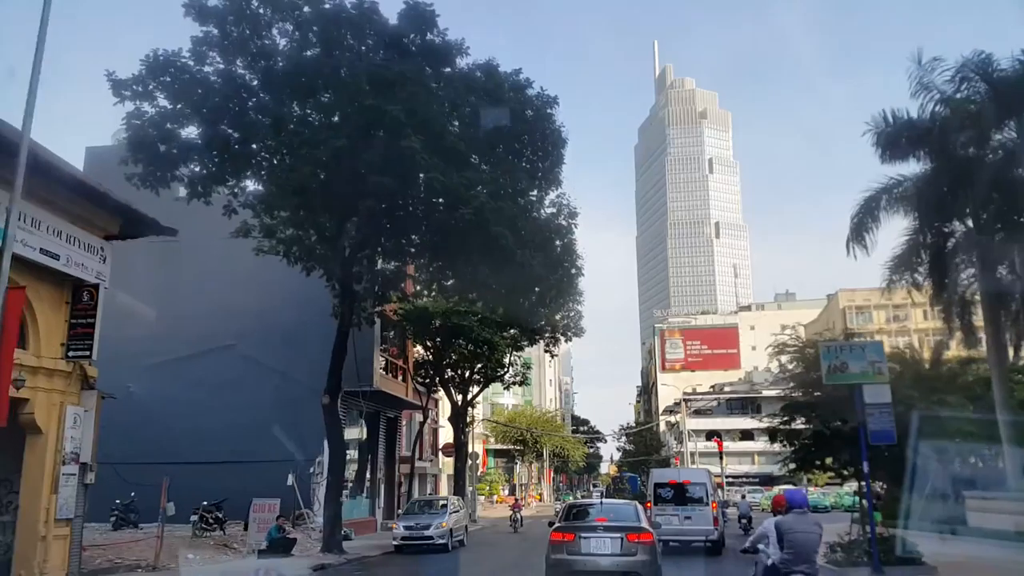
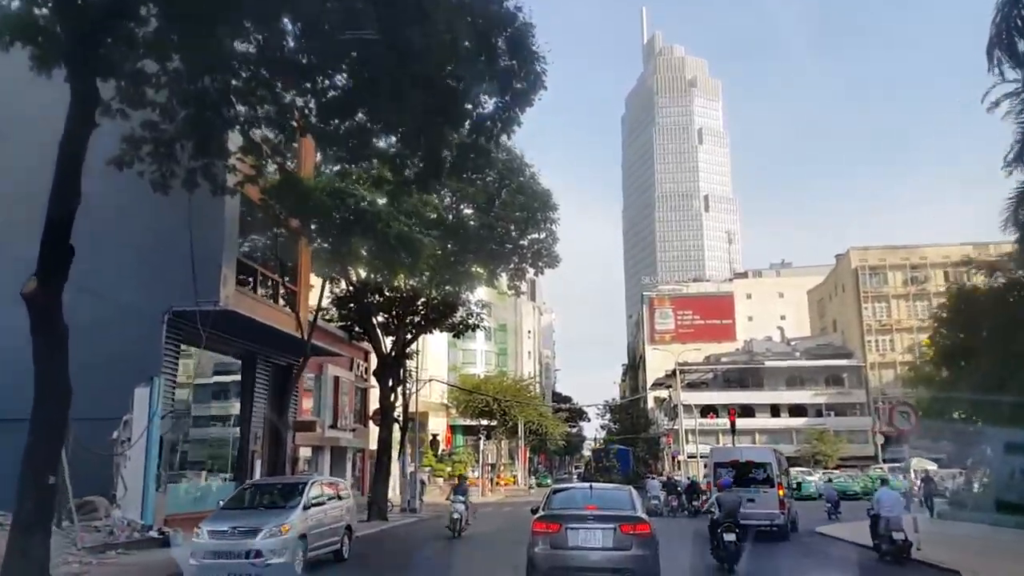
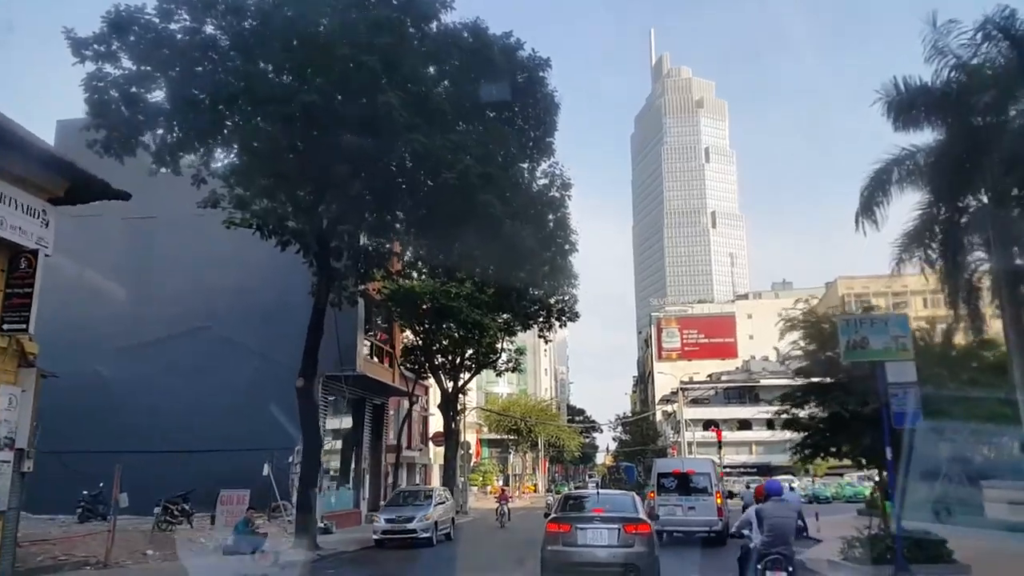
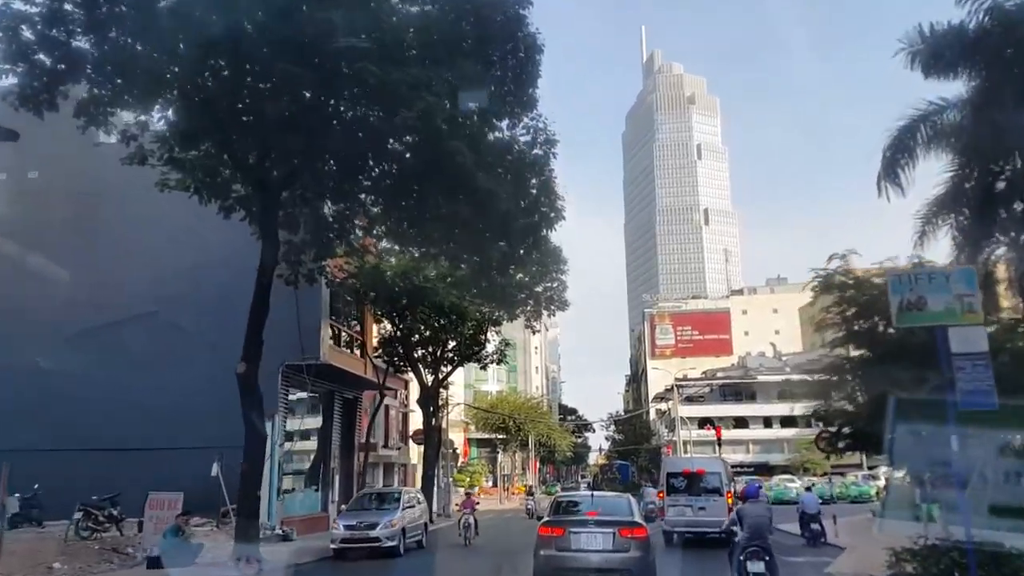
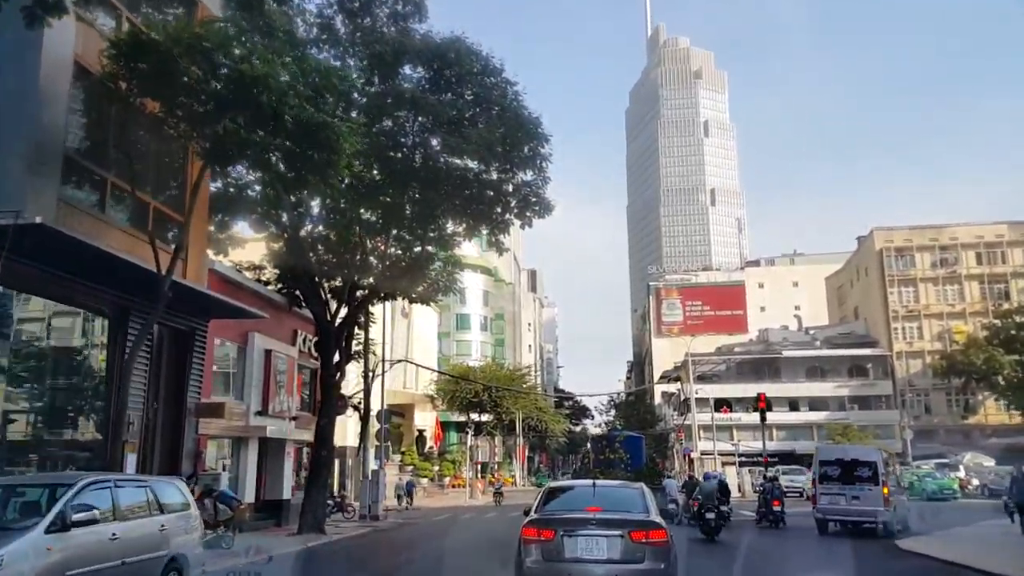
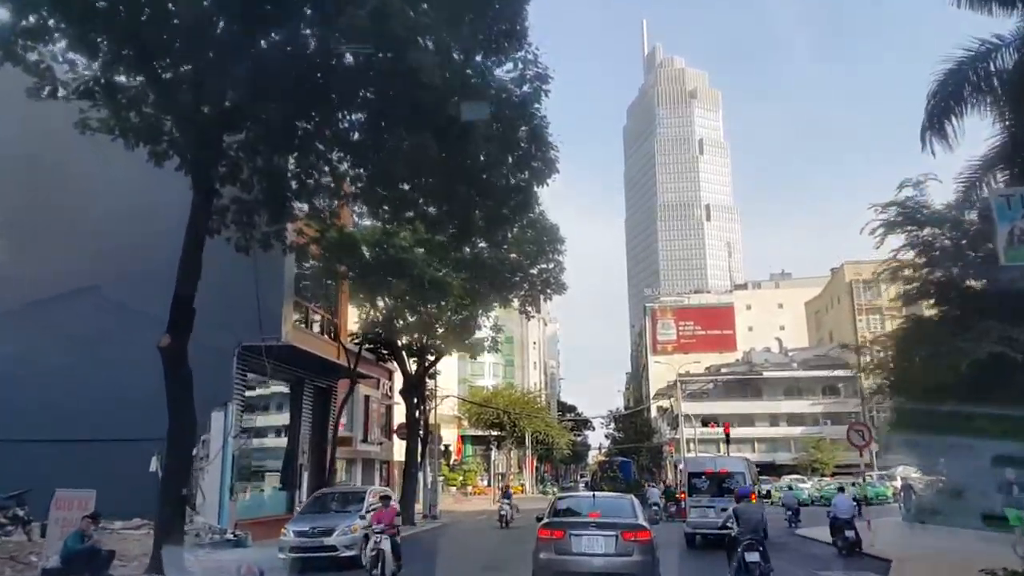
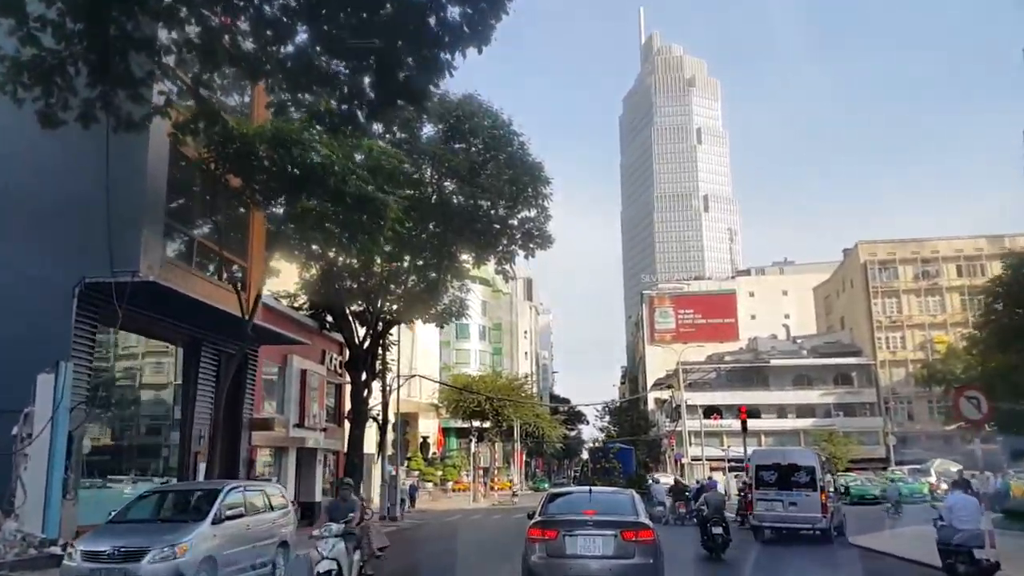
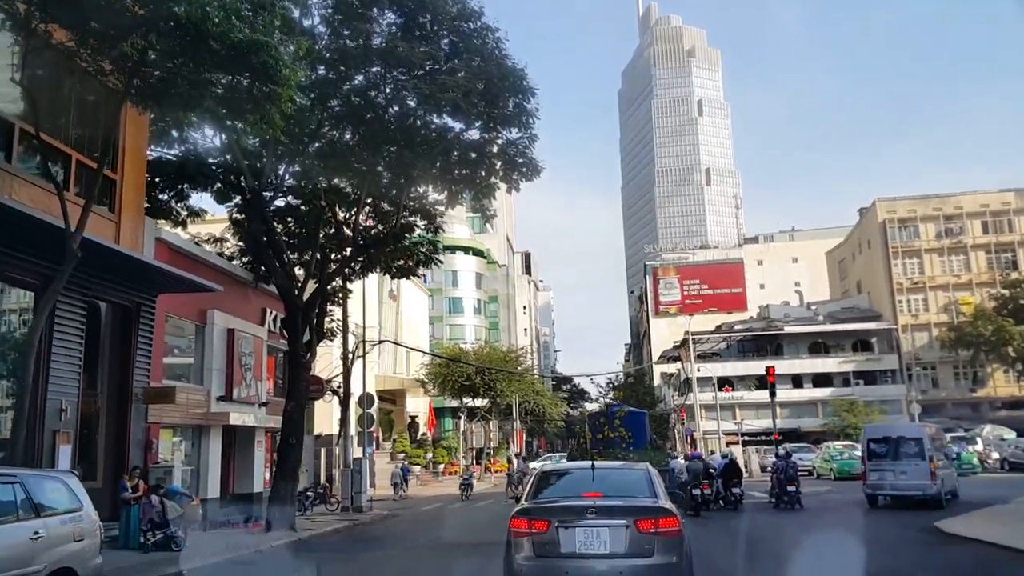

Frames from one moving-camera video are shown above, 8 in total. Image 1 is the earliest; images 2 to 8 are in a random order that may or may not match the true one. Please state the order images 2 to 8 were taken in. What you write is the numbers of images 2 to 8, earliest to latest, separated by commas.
3, 4, 6, 2, 7, 5, 8
